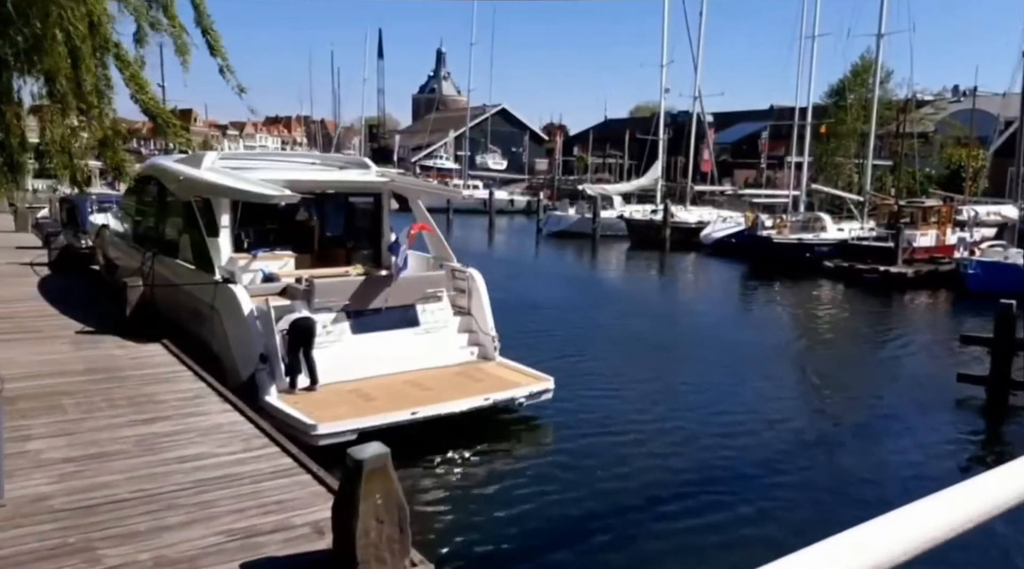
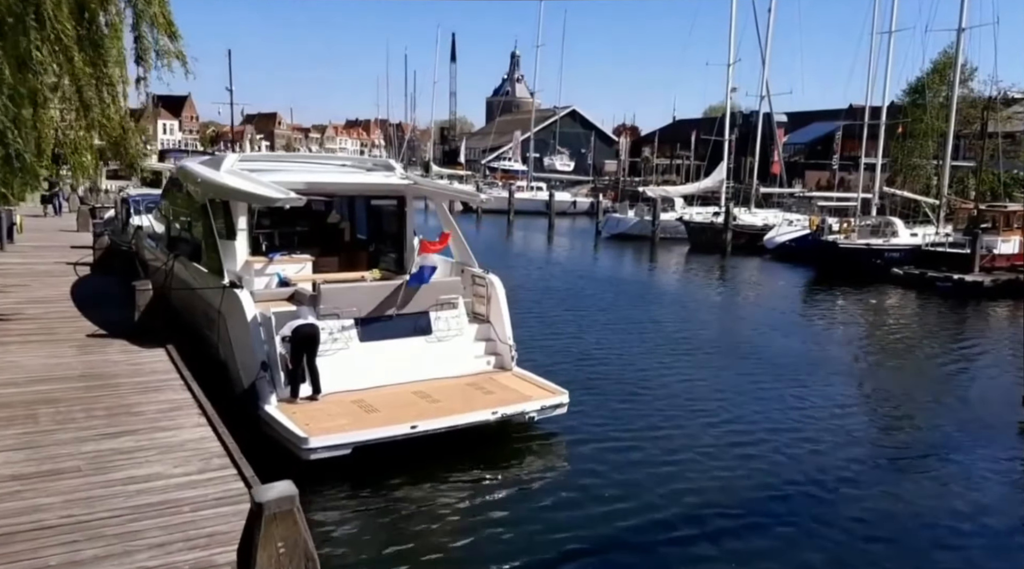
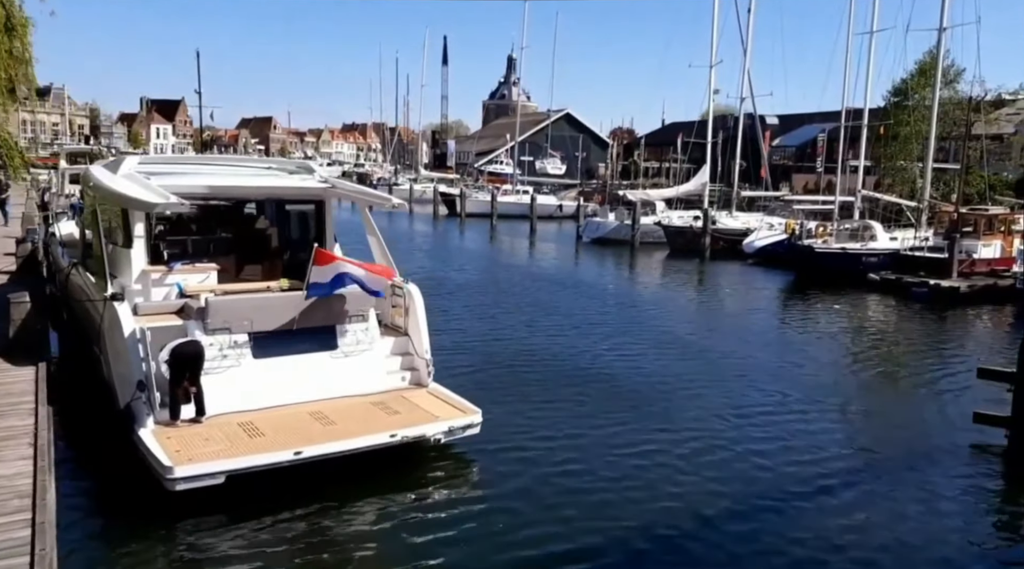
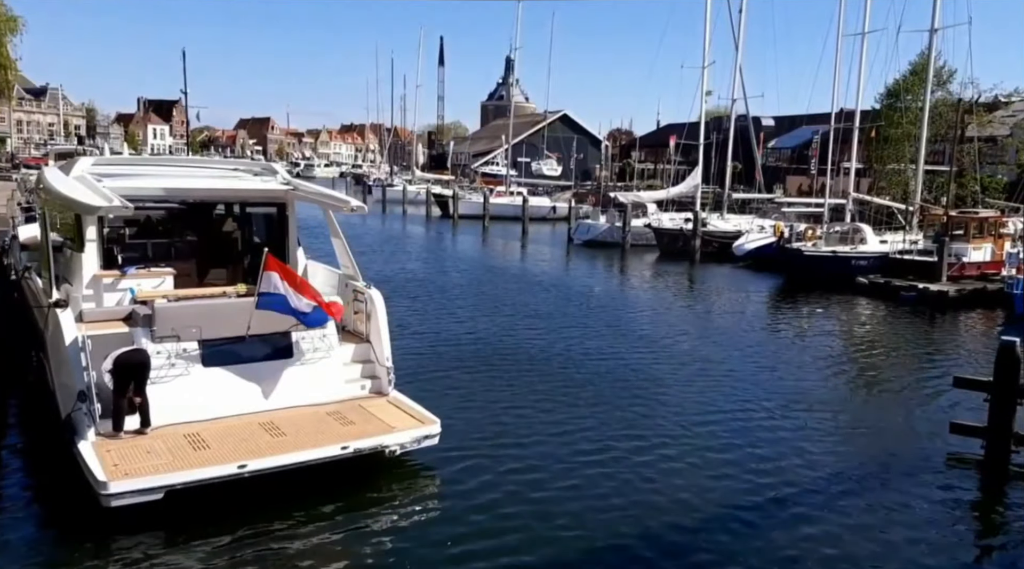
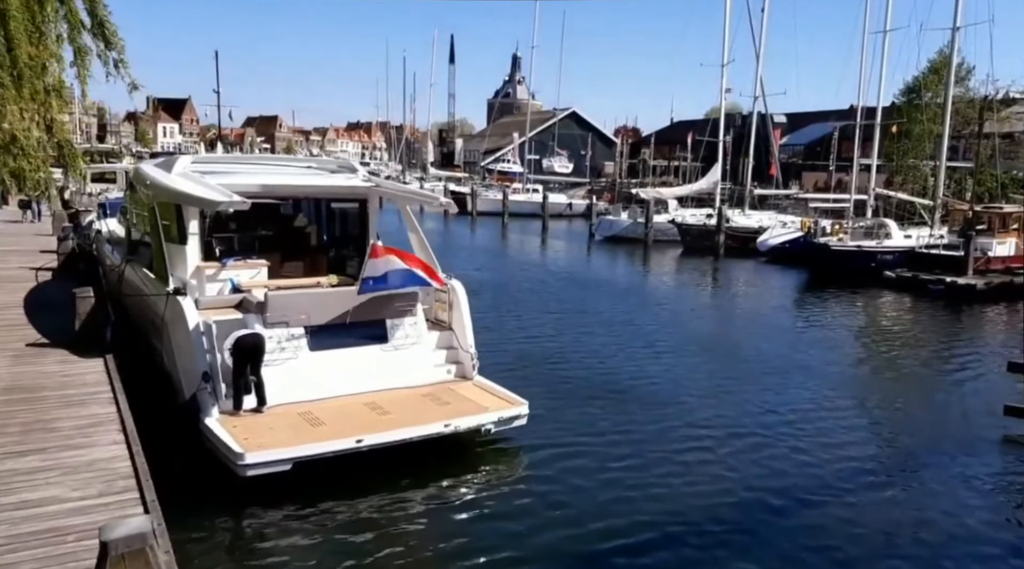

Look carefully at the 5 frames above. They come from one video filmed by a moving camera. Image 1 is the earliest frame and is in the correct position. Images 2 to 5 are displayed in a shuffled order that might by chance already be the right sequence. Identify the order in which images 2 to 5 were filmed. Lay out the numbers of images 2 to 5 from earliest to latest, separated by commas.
2, 5, 3, 4
